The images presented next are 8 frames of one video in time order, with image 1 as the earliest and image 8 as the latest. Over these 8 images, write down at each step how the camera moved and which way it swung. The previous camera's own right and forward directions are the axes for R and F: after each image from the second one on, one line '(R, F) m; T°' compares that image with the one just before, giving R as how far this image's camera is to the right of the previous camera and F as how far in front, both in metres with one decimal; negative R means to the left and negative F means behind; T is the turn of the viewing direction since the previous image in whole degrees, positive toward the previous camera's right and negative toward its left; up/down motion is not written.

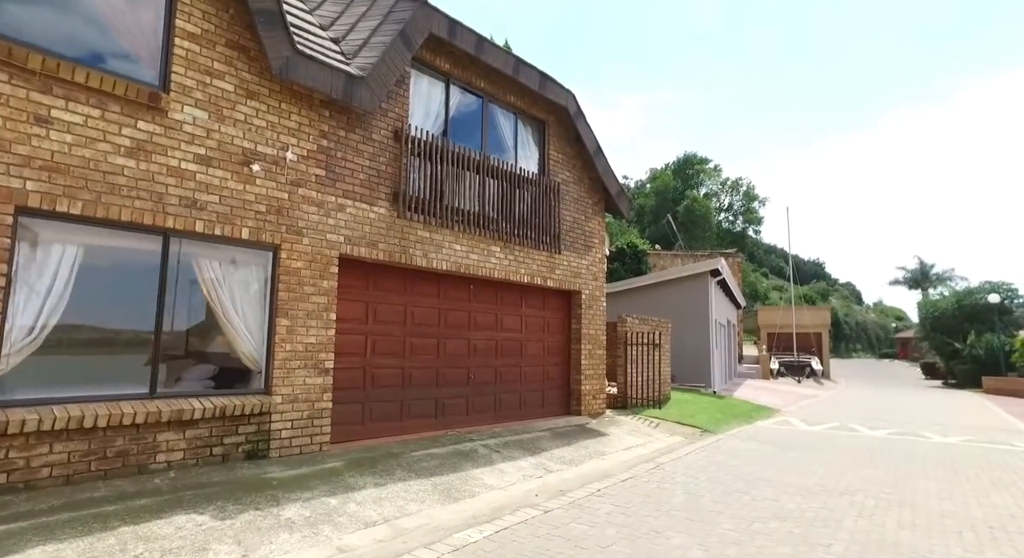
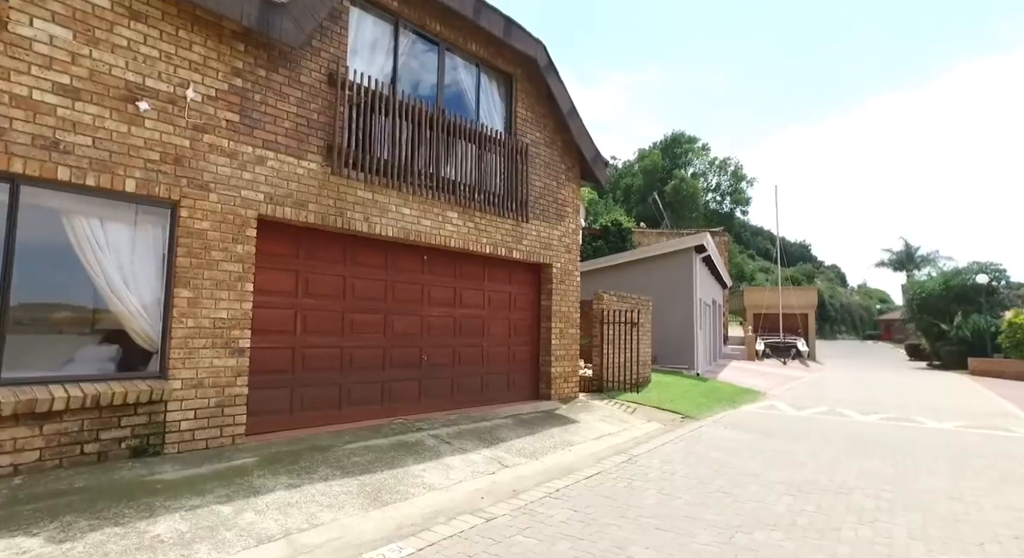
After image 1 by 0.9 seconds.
(+0.4, +0.8) m; +1°
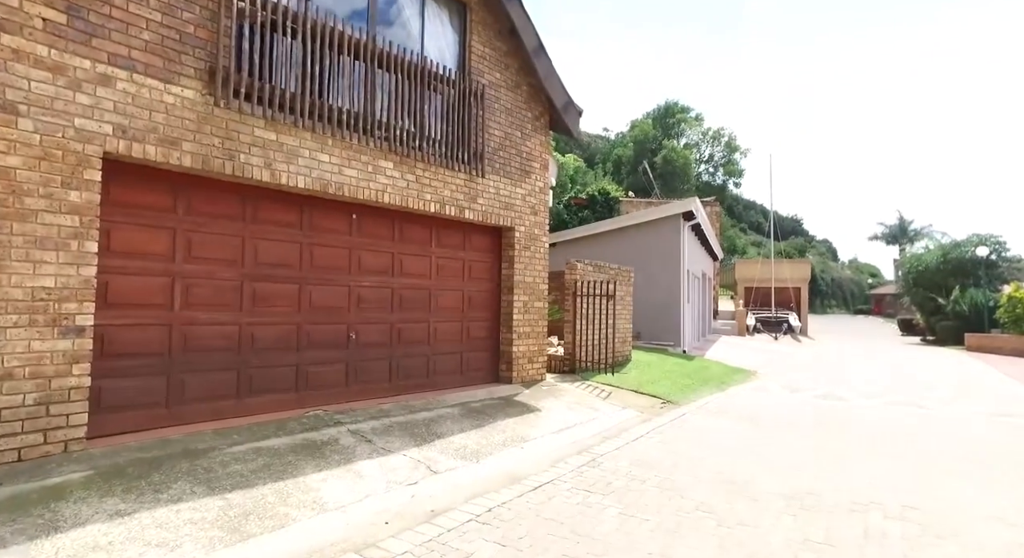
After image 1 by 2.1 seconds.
(+0.5, +1.2) m; +1°
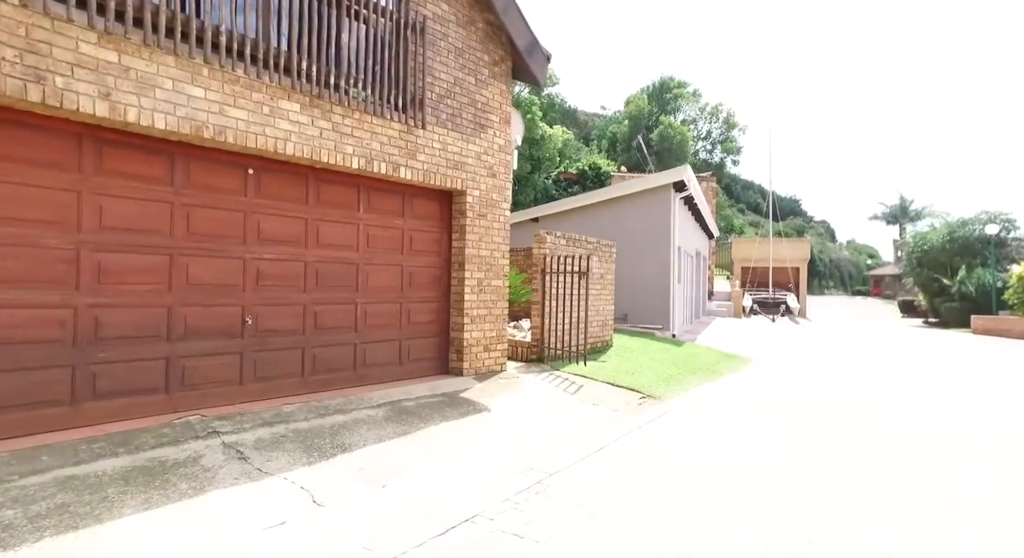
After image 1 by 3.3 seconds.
(+0.6, +1.2) m; 0°
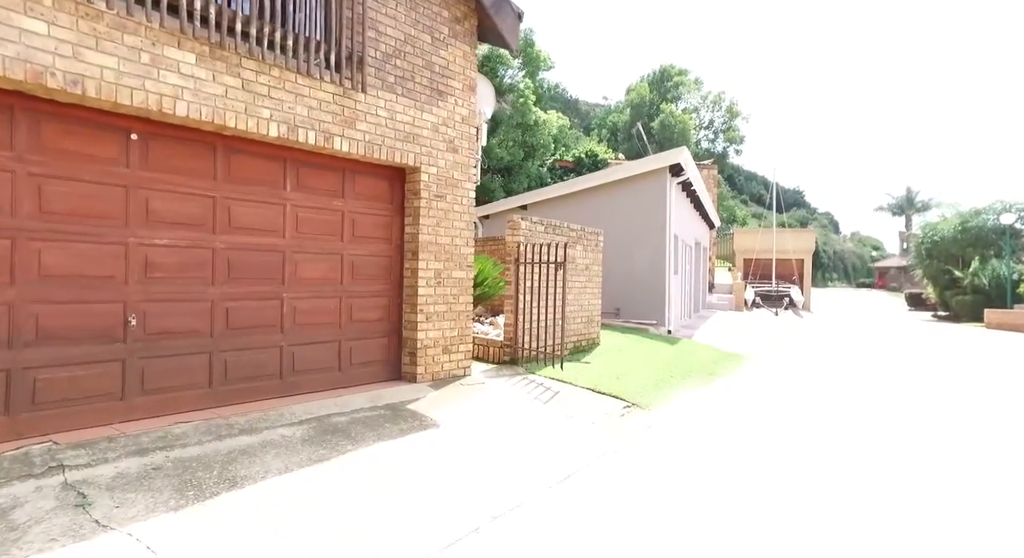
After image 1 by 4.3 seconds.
(+0.4, +0.9) m; 0°
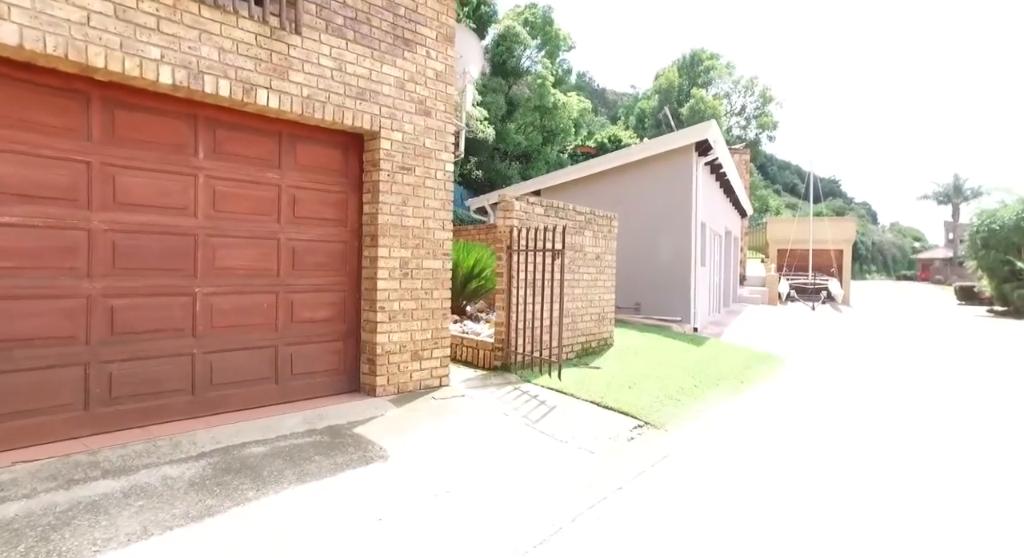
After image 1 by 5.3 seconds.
(+0.4, +1.1) m; -3°
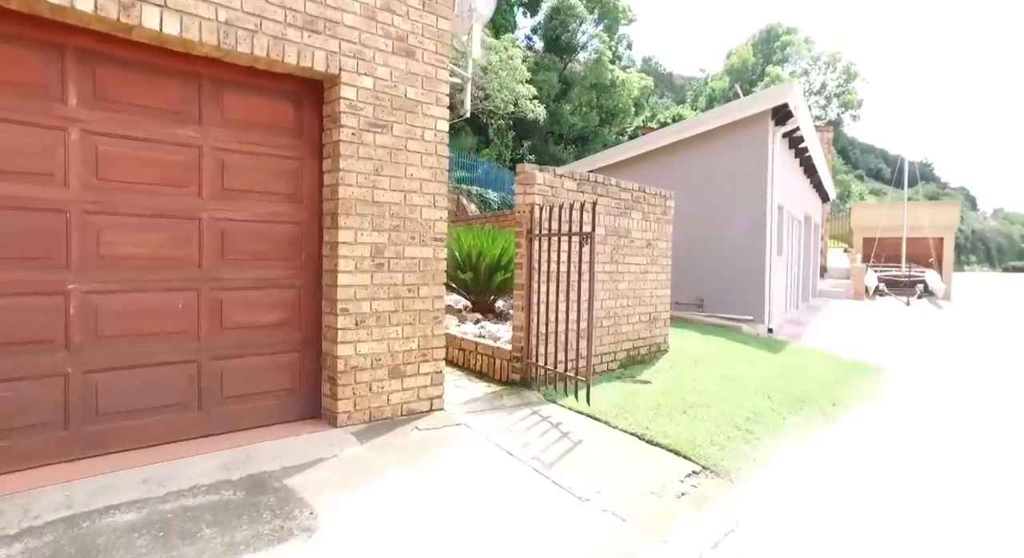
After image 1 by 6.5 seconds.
(+0.4, +1.3) m; -7°
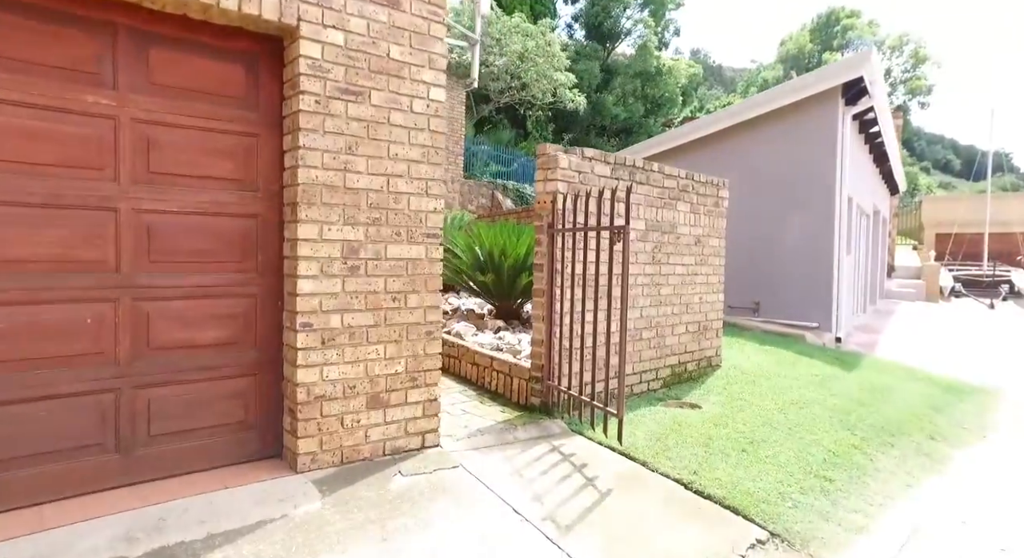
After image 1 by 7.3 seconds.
(+0.2, +0.8) m; -5°
